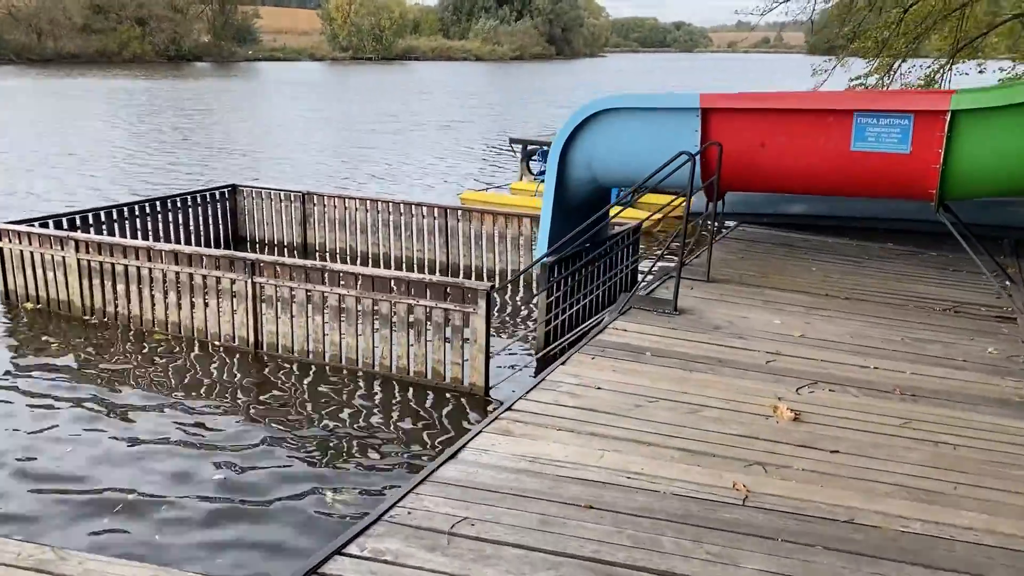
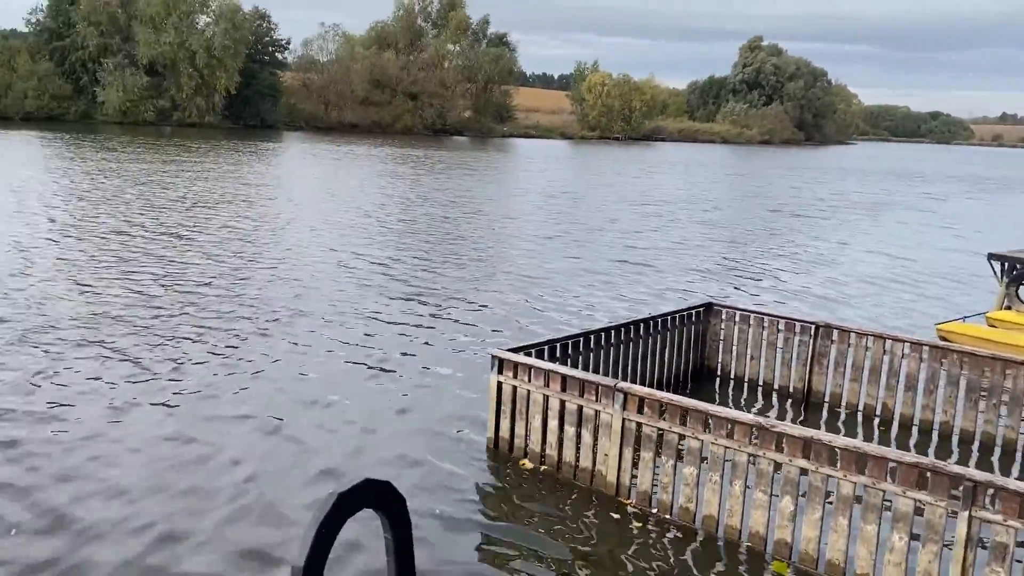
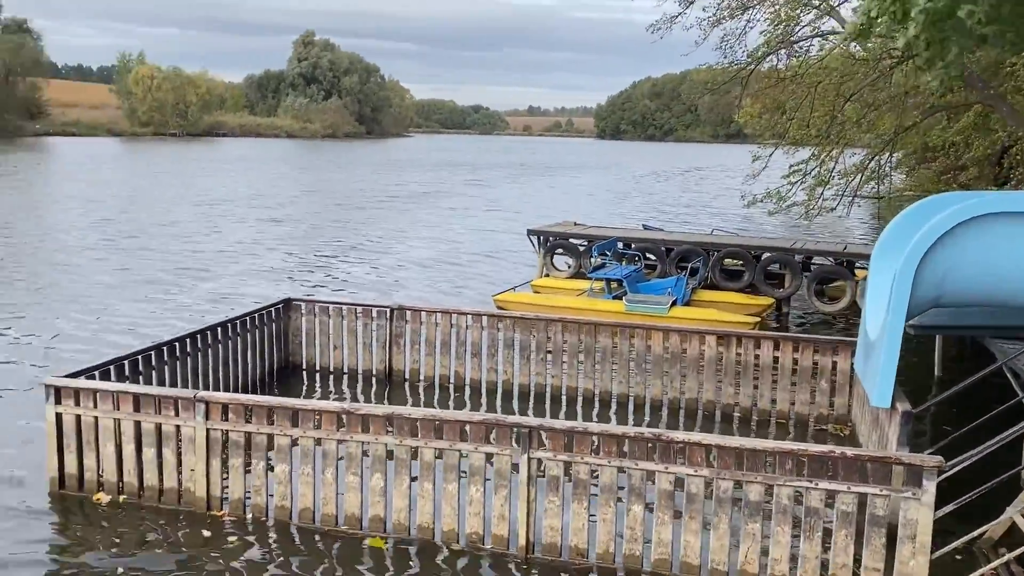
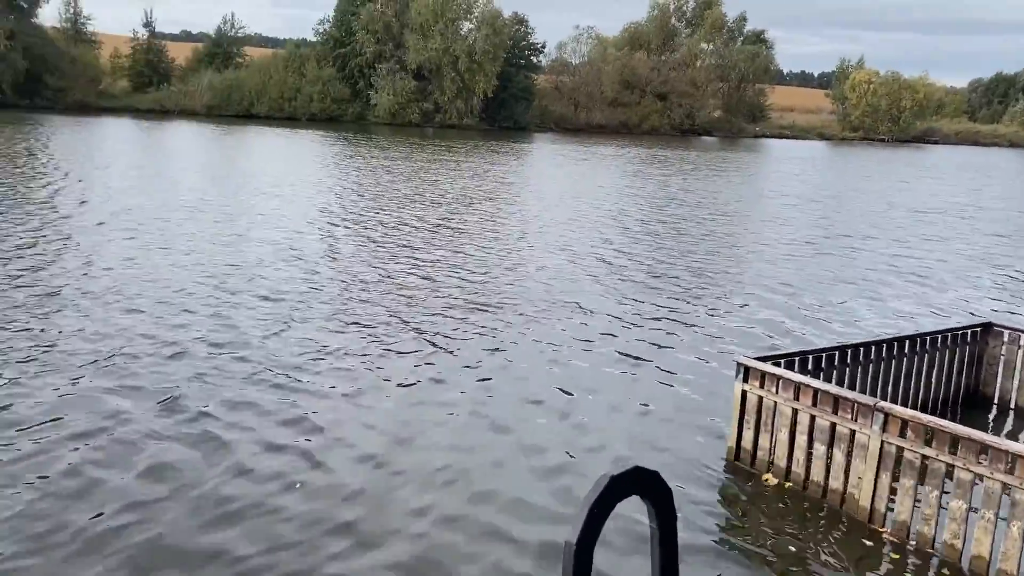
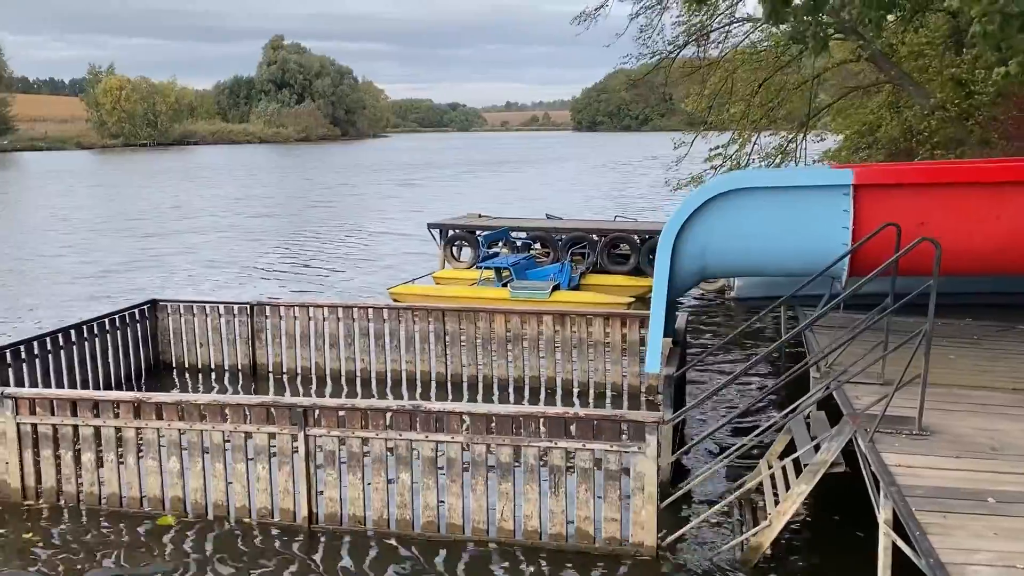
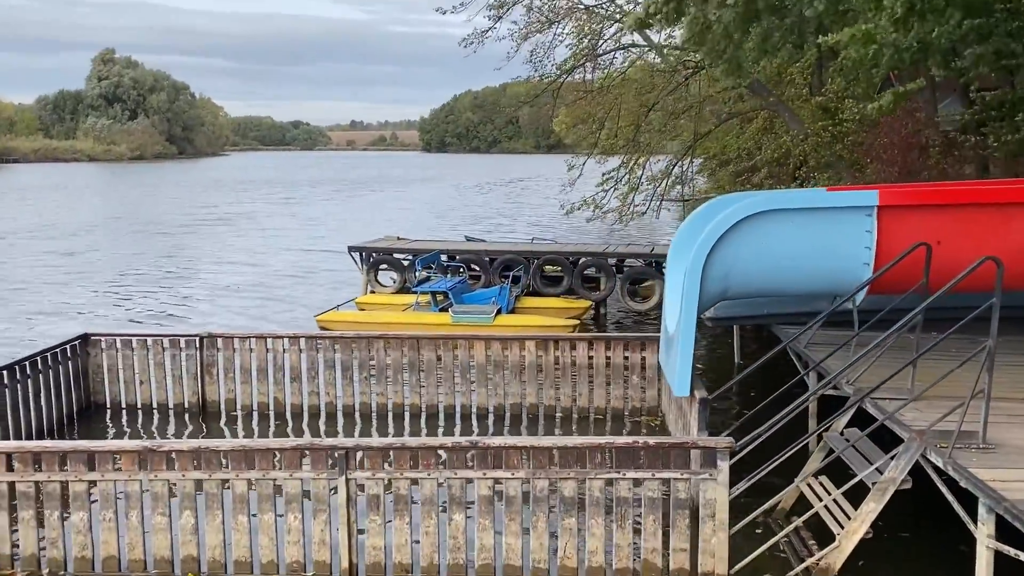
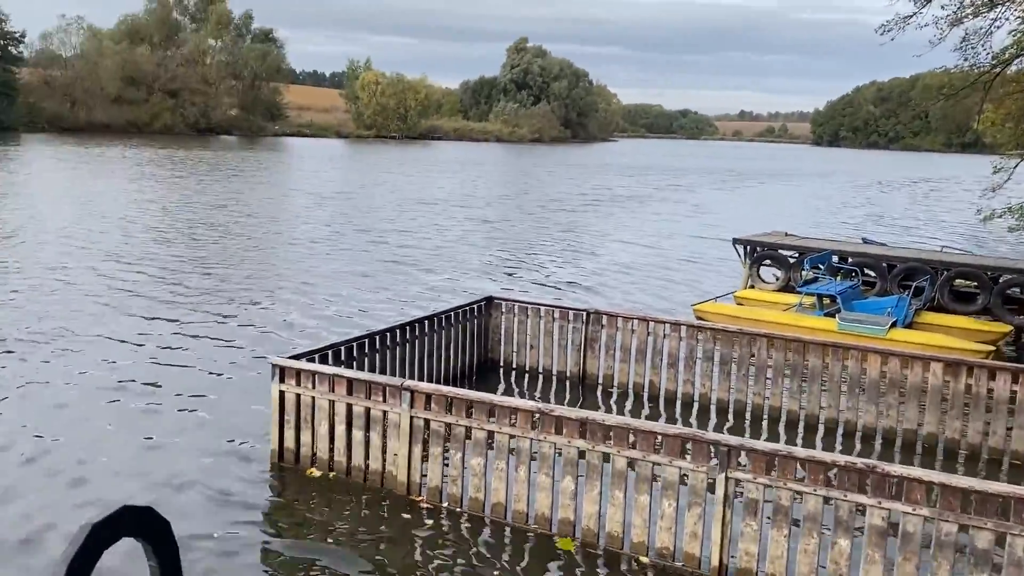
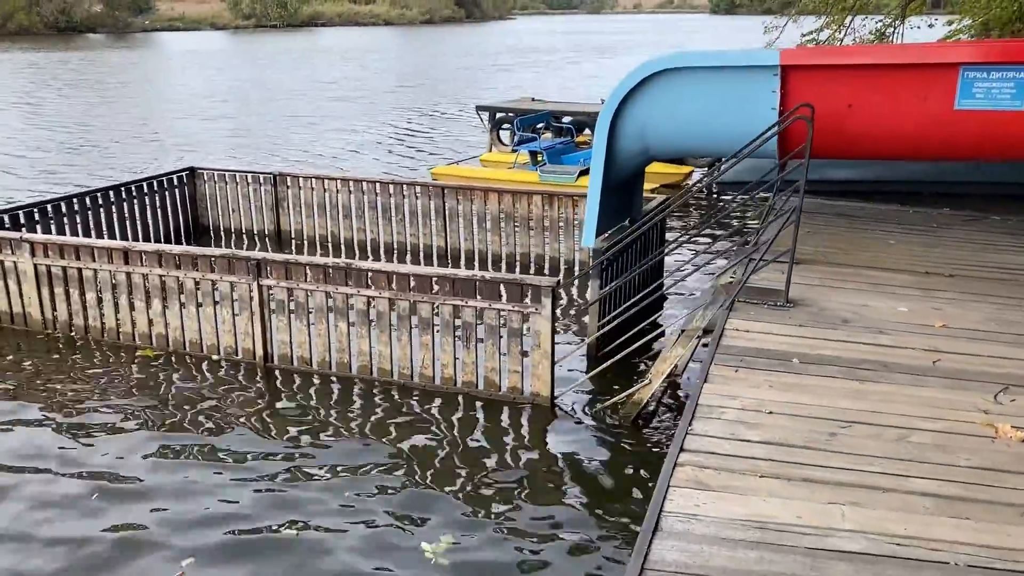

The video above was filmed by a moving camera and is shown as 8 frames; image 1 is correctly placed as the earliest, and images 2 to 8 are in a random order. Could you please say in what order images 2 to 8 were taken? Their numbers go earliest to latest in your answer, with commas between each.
8, 5, 6, 3, 7, 2, 4
